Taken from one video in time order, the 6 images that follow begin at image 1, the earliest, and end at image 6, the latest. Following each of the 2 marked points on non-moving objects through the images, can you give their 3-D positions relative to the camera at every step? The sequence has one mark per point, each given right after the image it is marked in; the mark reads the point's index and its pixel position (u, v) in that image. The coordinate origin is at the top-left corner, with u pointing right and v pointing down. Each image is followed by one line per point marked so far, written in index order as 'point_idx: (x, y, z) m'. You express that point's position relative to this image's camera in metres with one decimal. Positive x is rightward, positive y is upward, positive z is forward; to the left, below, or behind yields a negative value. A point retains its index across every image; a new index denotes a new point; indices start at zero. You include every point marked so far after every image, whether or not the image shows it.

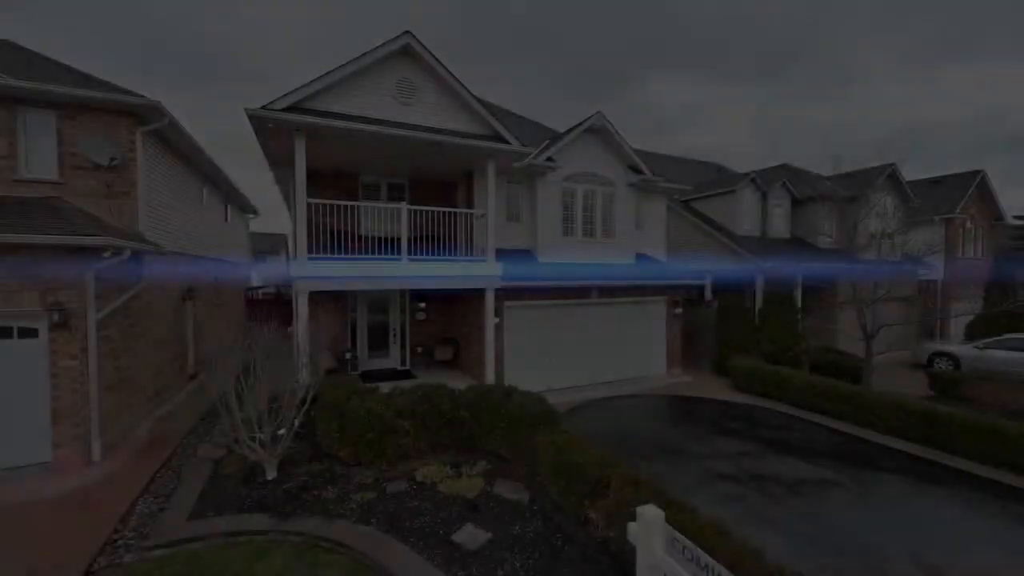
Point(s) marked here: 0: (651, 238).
0: (+4.2, +1.5, +13.4) m
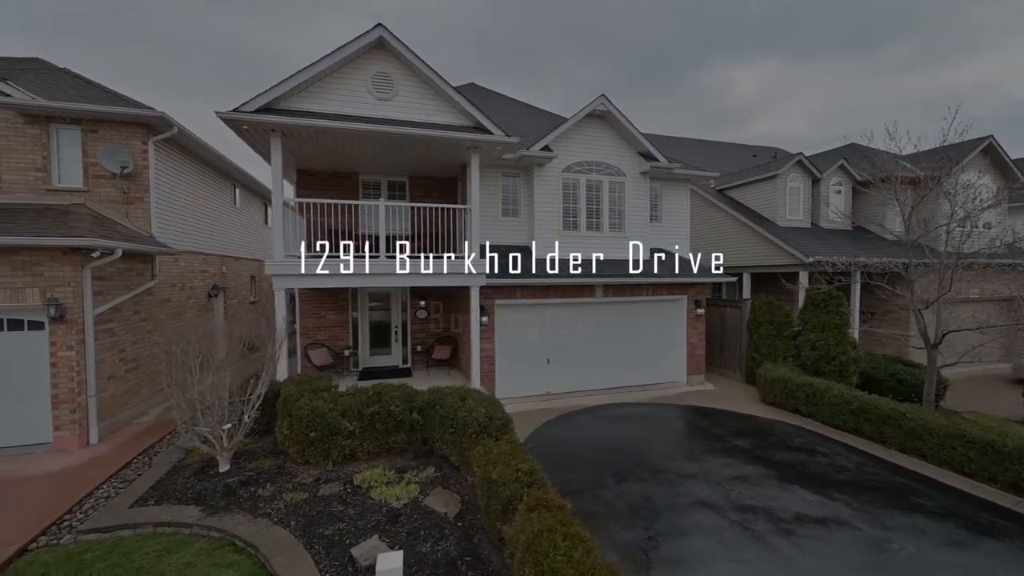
0: (+4.4, +1.6, +12.2) m
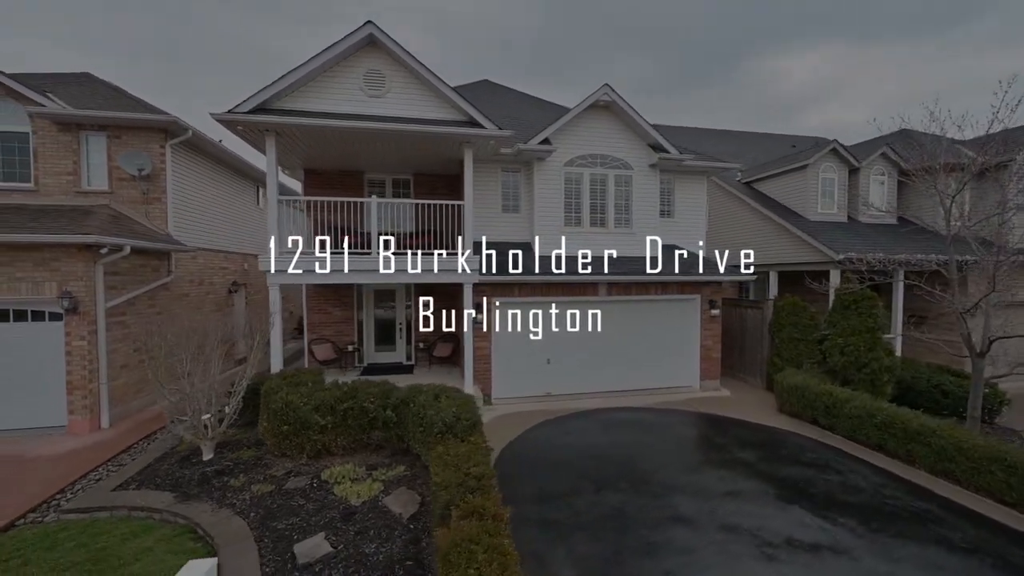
0: (+4.6, +1.6, +11.5) m
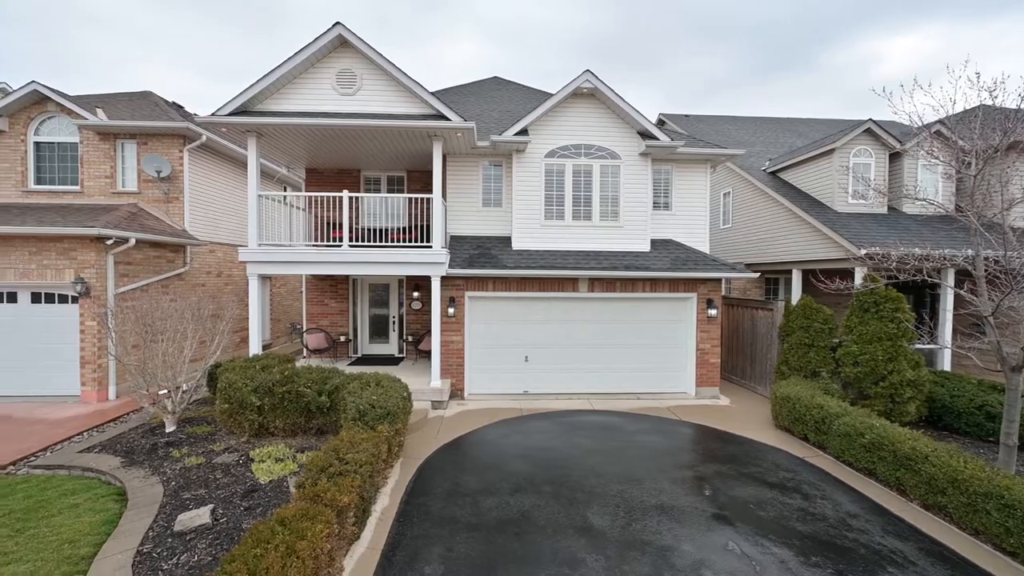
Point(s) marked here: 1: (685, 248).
0: (+4.3, +1.6, +10.7) m
1: (+4.1, +1.0, +10.4) m
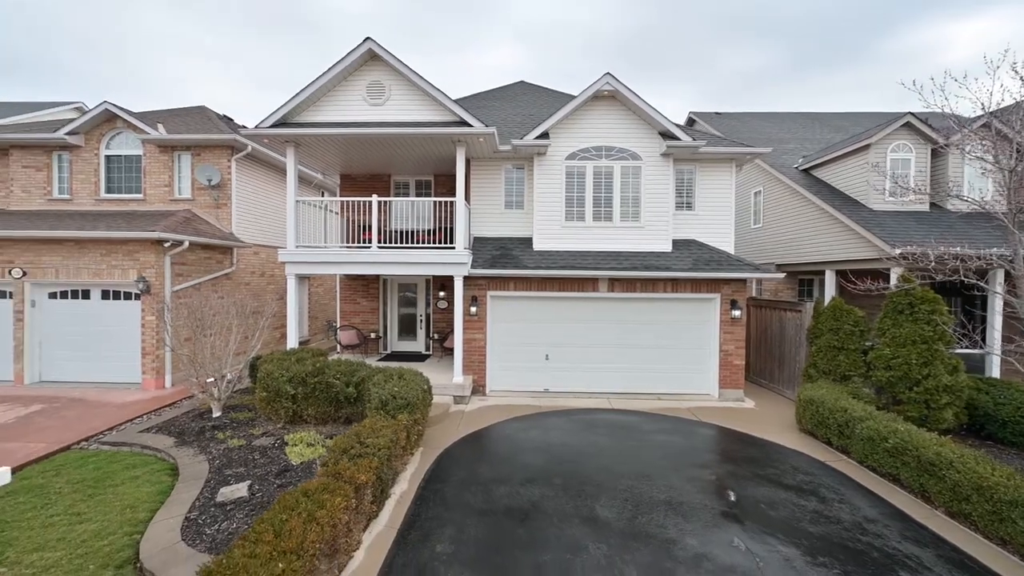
0: (+4.8, +1.6, +10.6) m
1: (+4.7, +0.9, +10.3) m
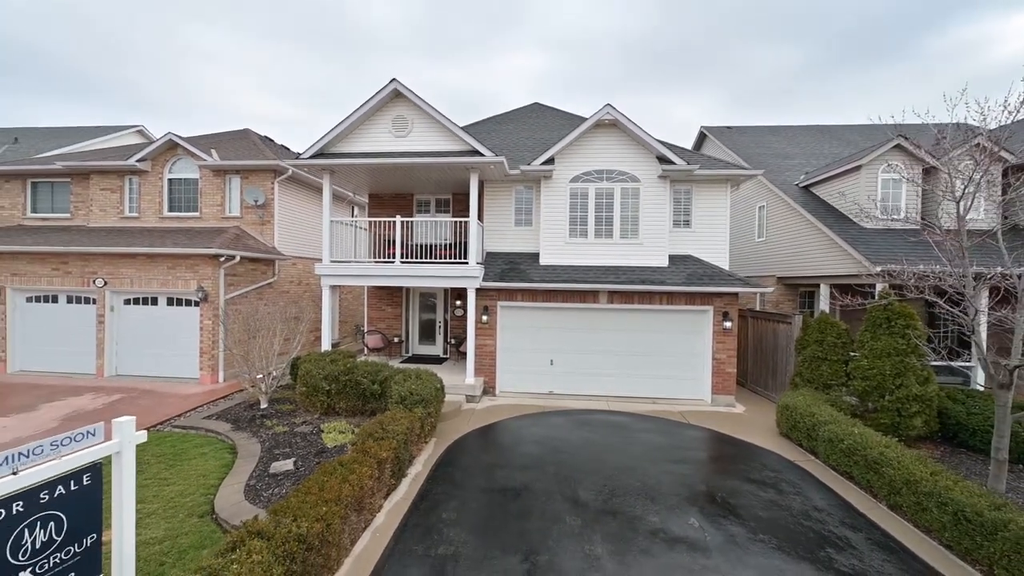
0: (+5.0, +1.3, +11.3) m
1: (+4.9, +0.6, +11.1) m
